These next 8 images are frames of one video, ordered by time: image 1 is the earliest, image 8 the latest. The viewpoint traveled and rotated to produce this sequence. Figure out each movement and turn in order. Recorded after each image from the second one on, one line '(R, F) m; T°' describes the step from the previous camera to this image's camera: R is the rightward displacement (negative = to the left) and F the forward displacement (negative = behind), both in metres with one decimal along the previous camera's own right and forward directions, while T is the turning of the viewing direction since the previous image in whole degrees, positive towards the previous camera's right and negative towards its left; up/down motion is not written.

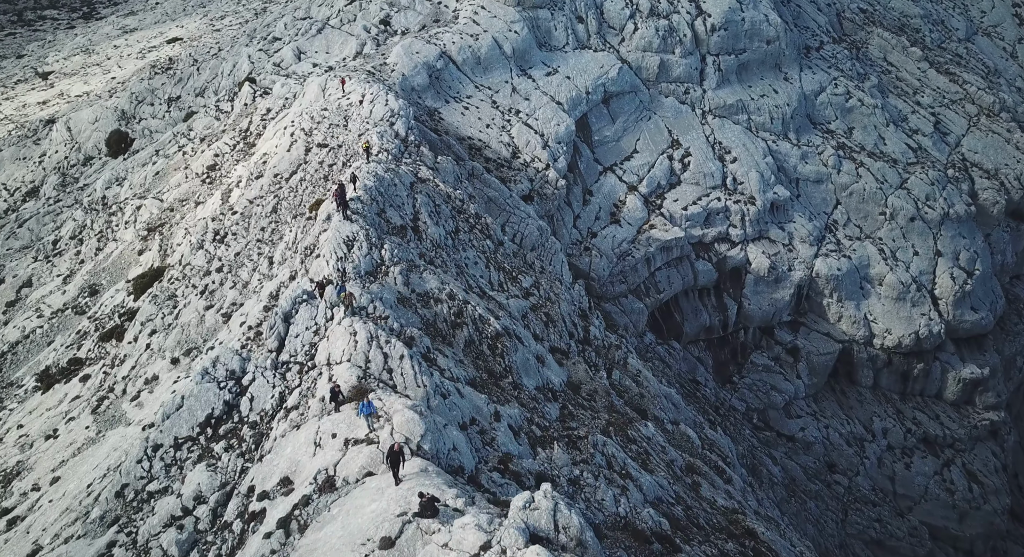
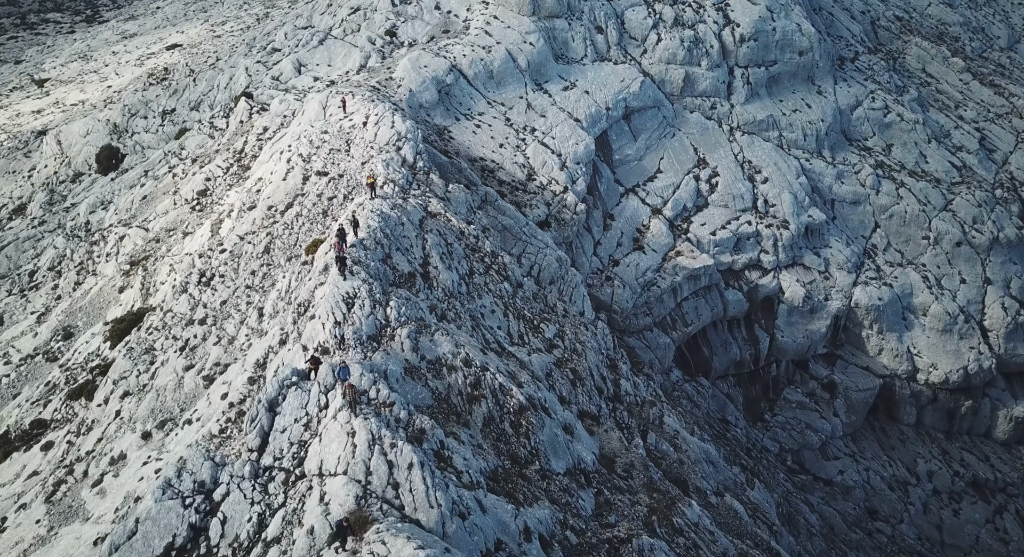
(-0.7, +4.5) m; 0°
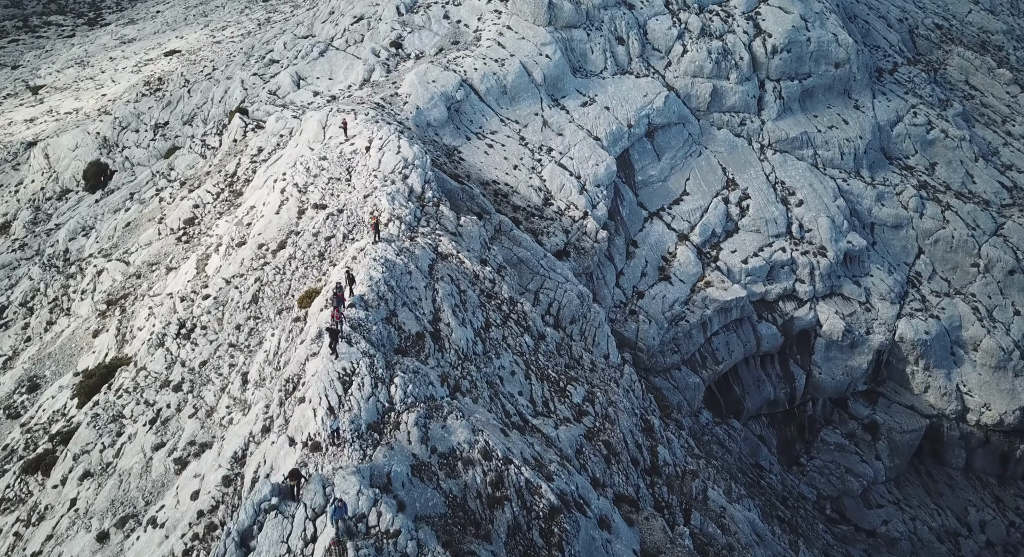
(-0.7, +4.5) m; 0°
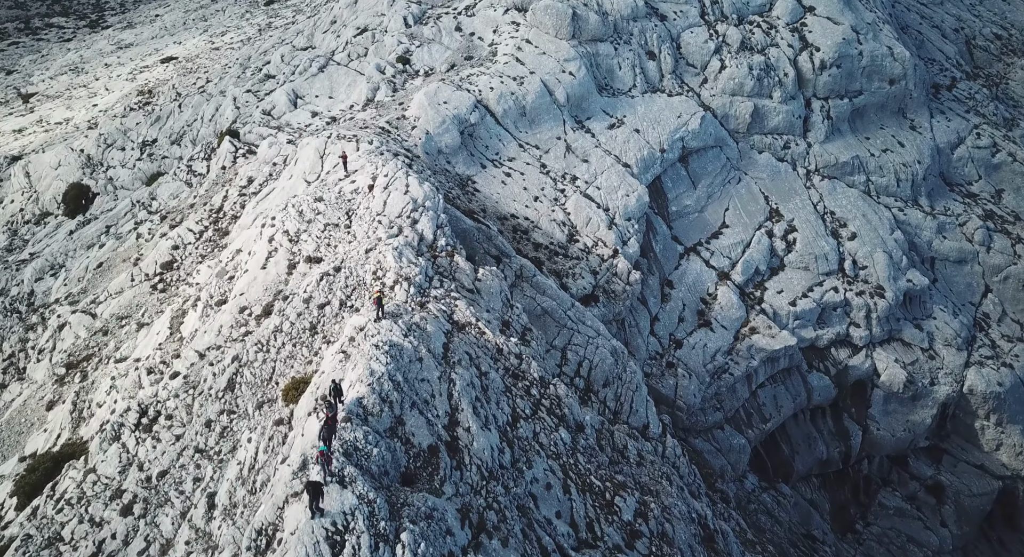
(-0.9, +5.8) m; 0°
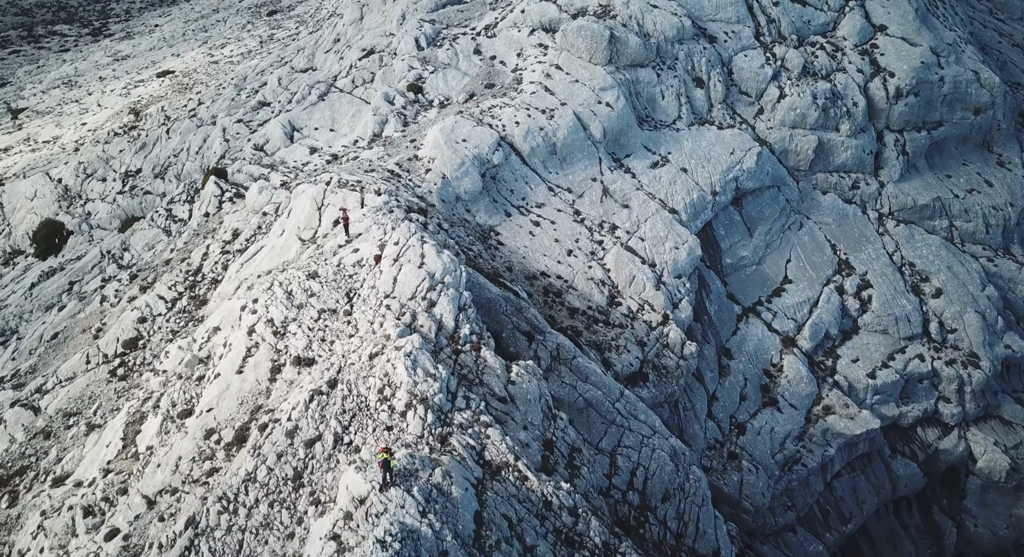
(-1.2, +7.1) m; 0°
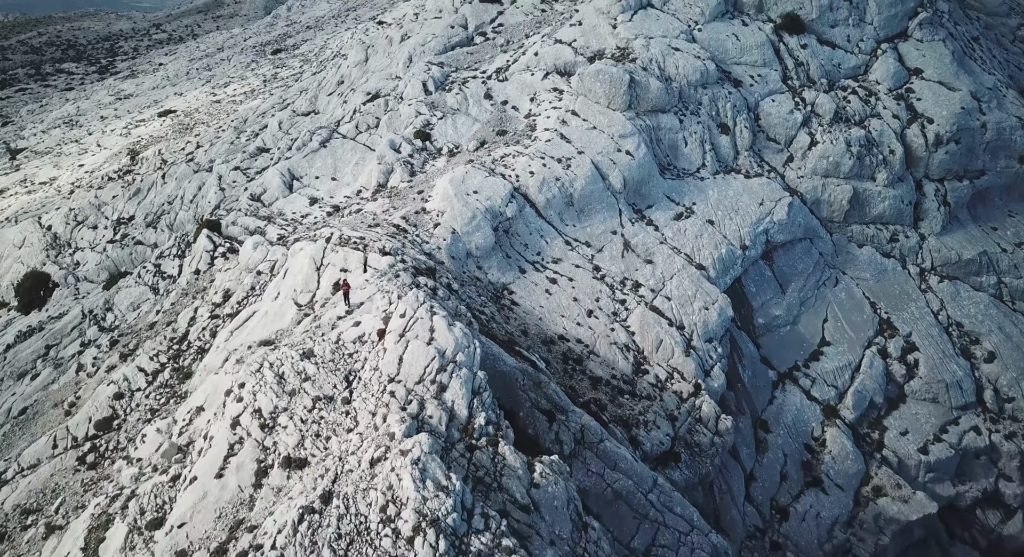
(-0.6, +3.4) m; 0°
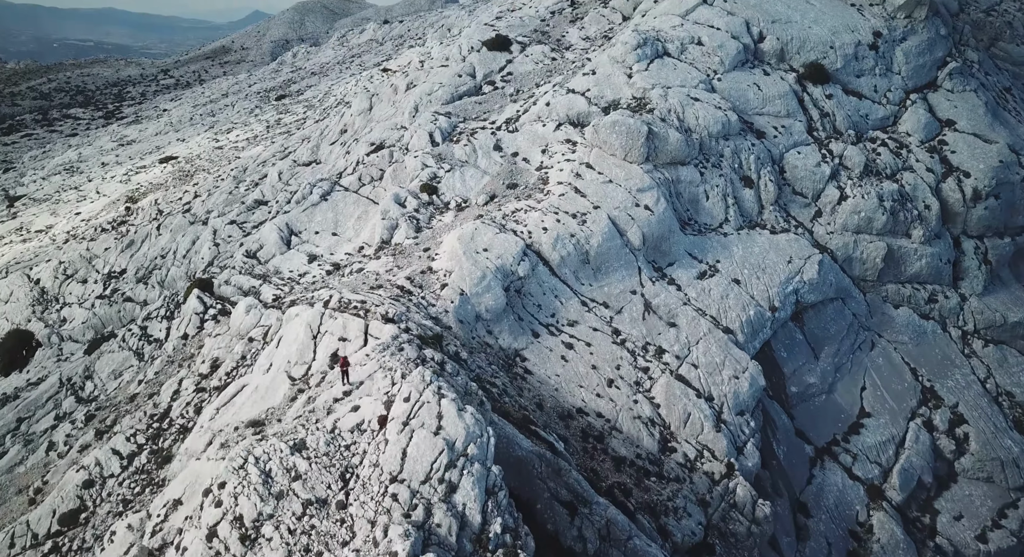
(-0.5, +3.0) m; 0°
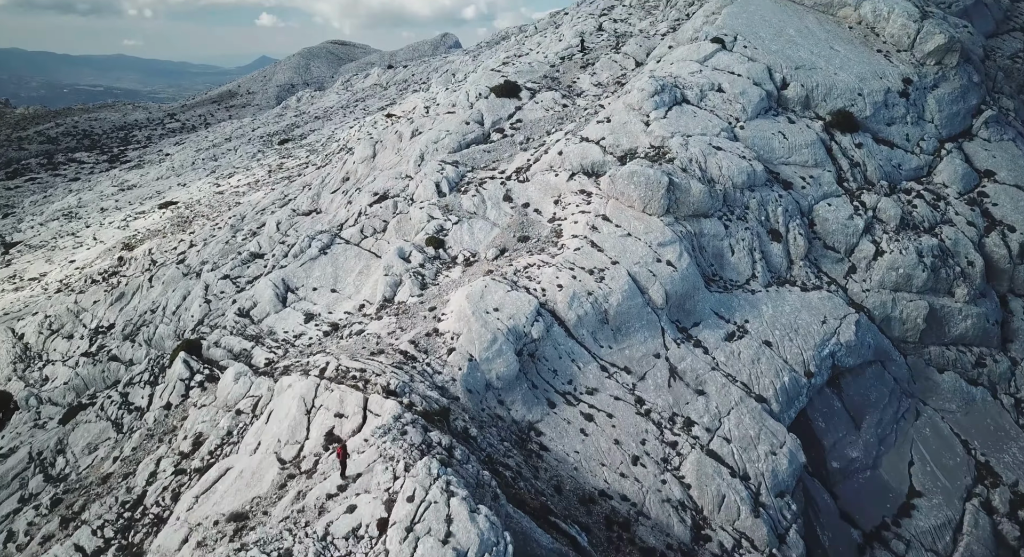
(-0.5, +3.1) m; 0°
